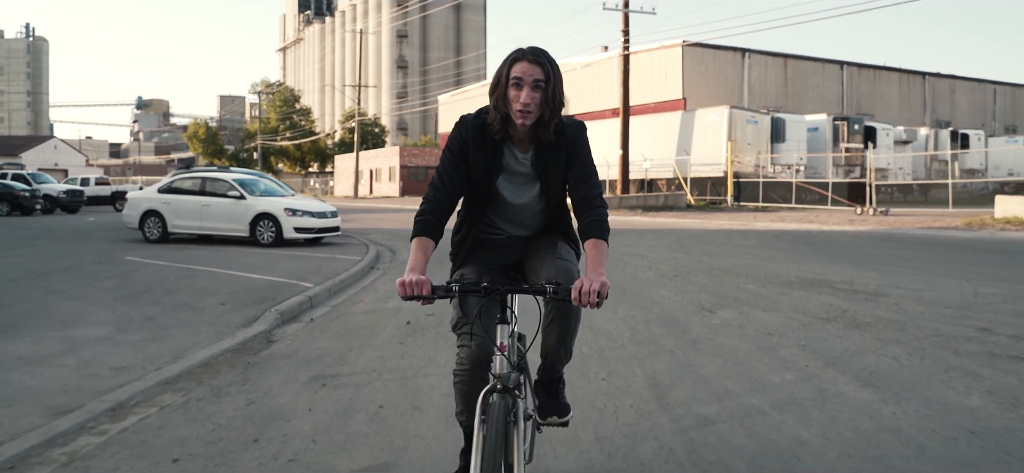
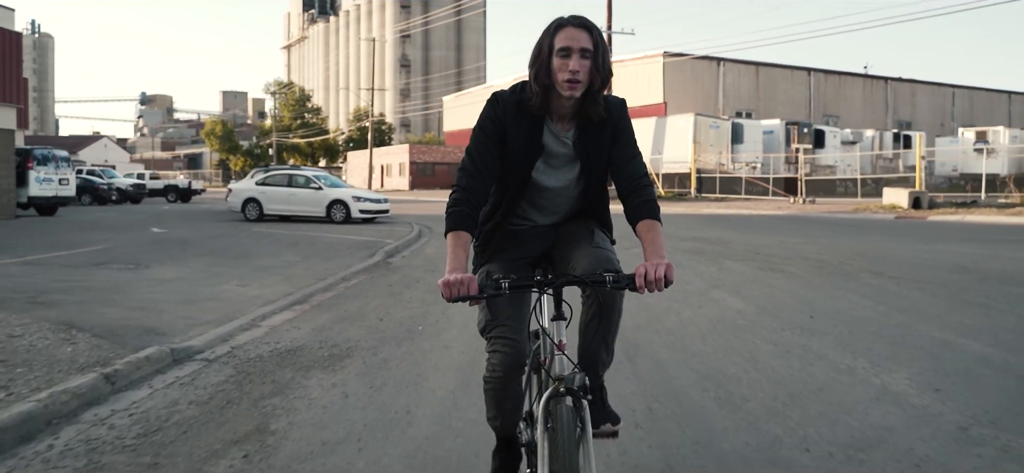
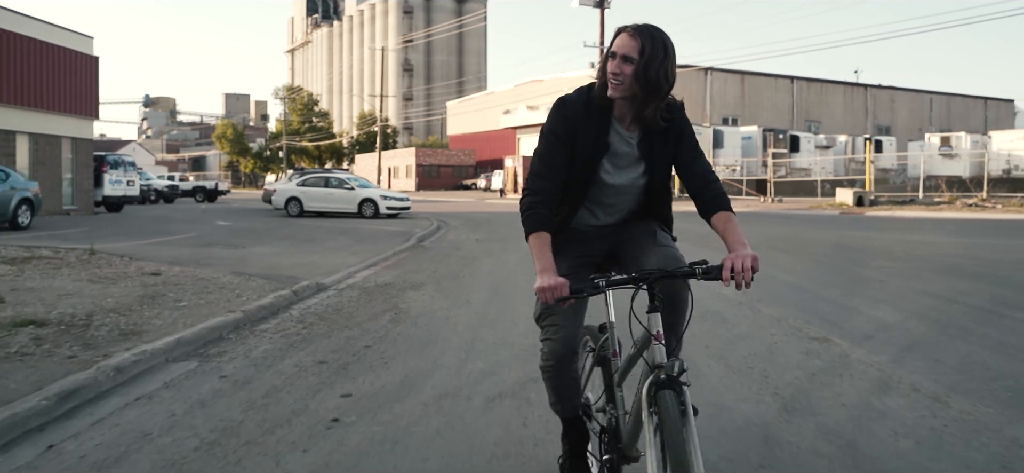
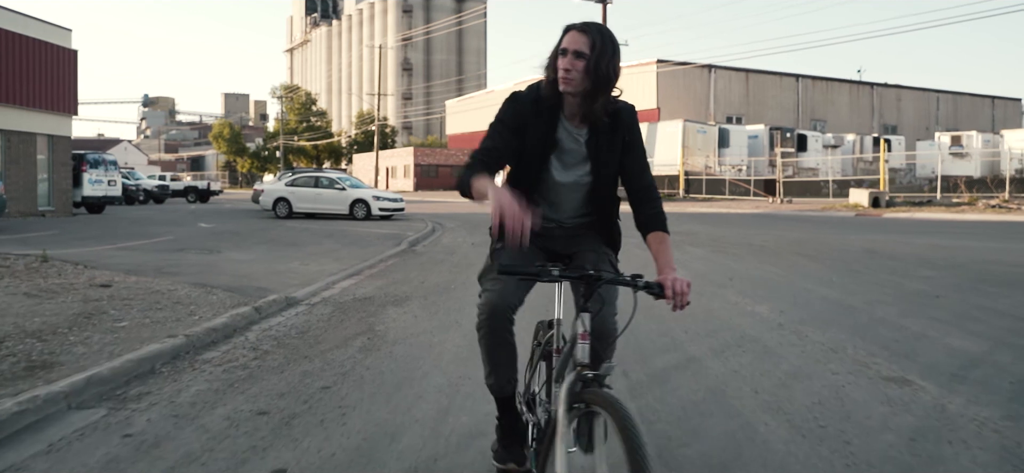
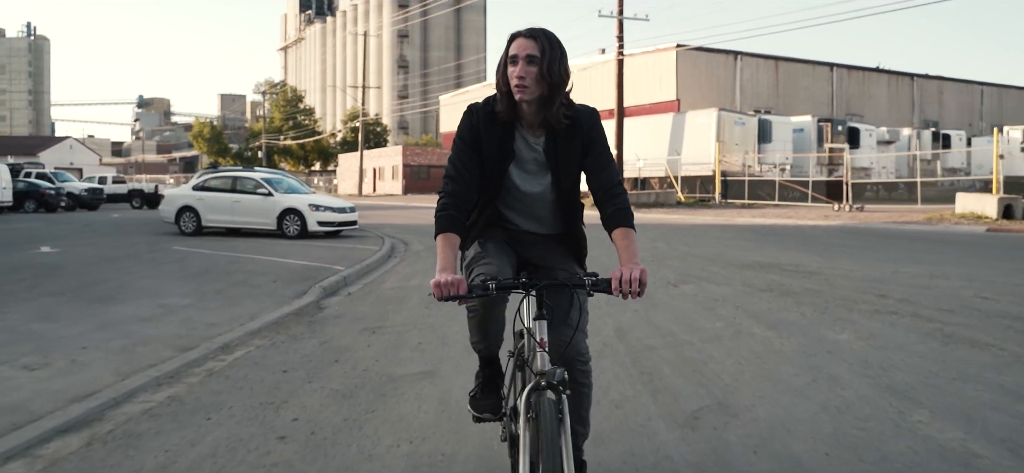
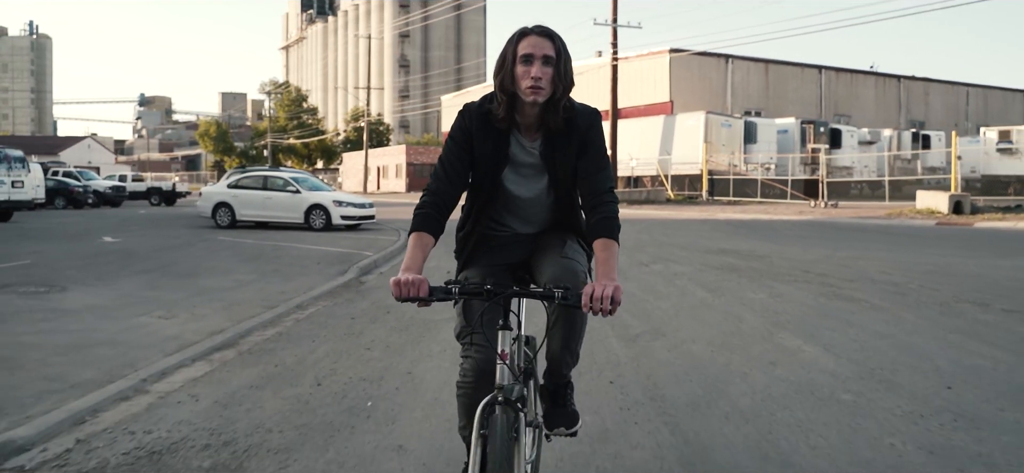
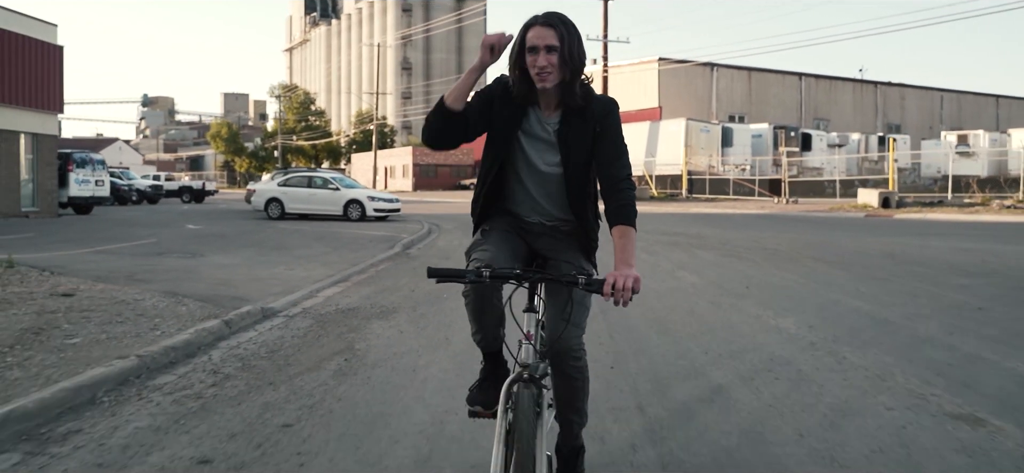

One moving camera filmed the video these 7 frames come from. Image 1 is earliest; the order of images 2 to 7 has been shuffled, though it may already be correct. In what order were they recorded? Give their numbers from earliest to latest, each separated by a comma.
5, 6, 2, 7, 4, 3
